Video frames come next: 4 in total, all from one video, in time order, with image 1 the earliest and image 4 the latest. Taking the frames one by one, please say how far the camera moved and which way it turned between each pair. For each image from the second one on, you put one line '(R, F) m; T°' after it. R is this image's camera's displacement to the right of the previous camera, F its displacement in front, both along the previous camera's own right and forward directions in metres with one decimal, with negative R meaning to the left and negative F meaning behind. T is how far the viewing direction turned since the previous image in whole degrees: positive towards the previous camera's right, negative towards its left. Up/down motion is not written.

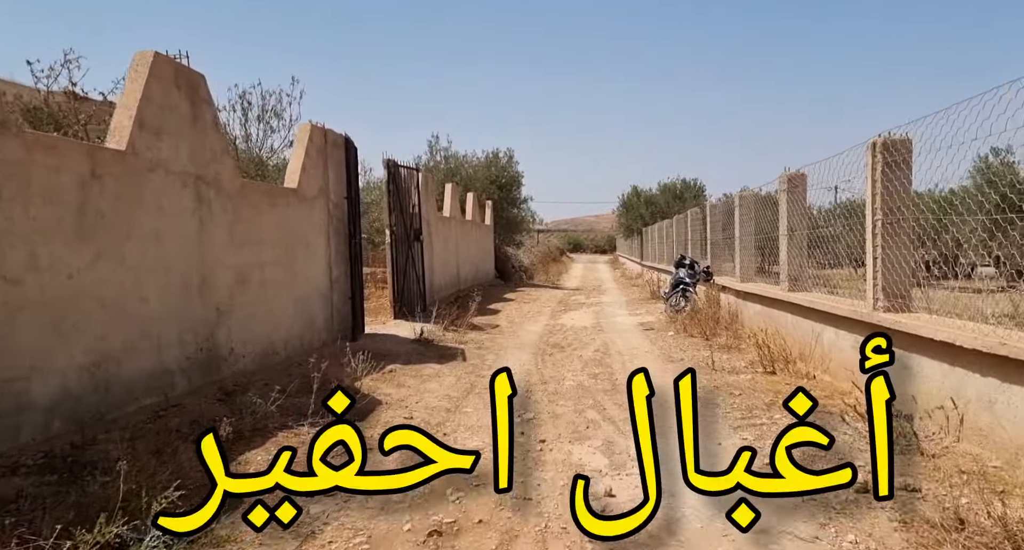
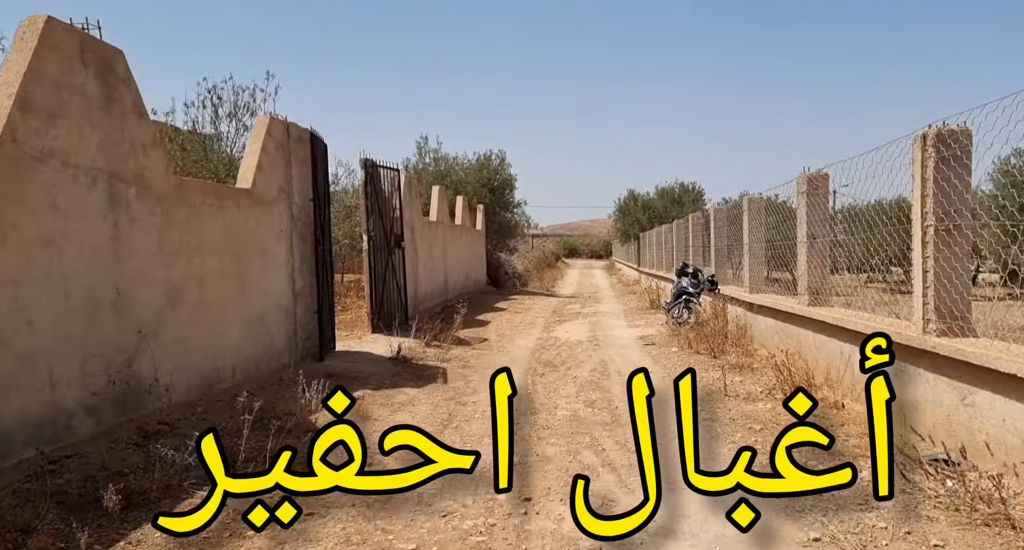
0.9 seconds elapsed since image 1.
(+0.1, +1.0) m; 0°
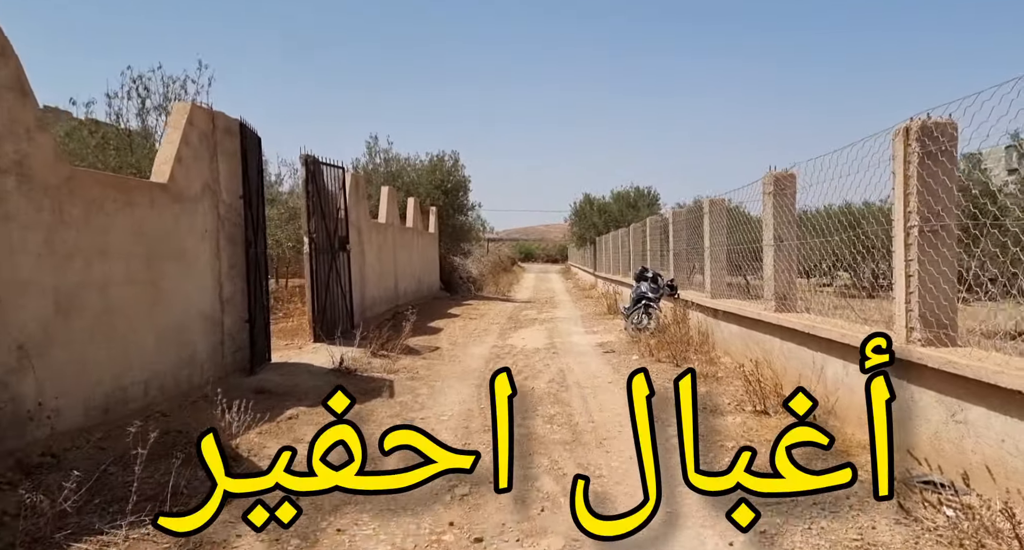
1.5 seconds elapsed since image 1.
(+0.1, +0.6) m; +3°
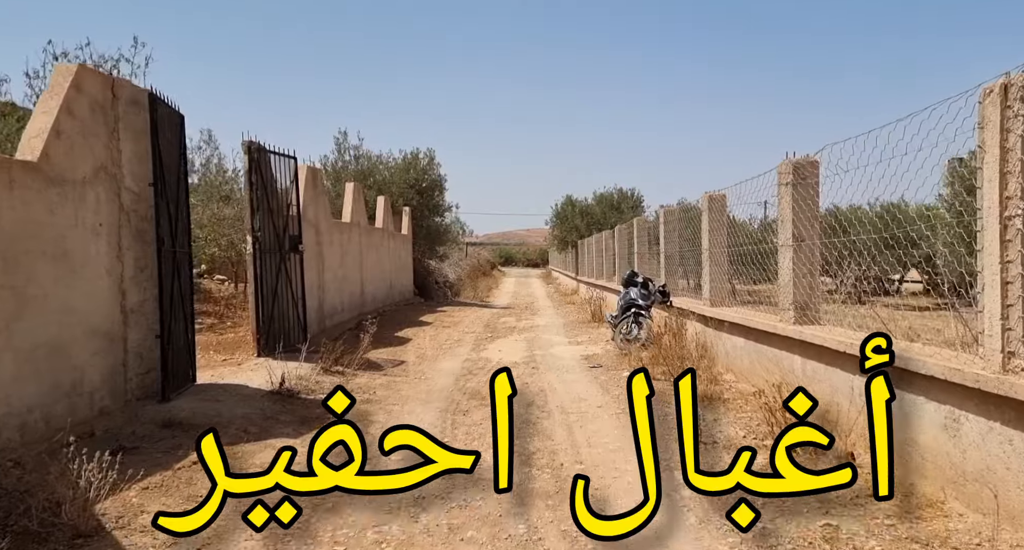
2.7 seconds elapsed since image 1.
(+0.1, +1.3) m; +1°
